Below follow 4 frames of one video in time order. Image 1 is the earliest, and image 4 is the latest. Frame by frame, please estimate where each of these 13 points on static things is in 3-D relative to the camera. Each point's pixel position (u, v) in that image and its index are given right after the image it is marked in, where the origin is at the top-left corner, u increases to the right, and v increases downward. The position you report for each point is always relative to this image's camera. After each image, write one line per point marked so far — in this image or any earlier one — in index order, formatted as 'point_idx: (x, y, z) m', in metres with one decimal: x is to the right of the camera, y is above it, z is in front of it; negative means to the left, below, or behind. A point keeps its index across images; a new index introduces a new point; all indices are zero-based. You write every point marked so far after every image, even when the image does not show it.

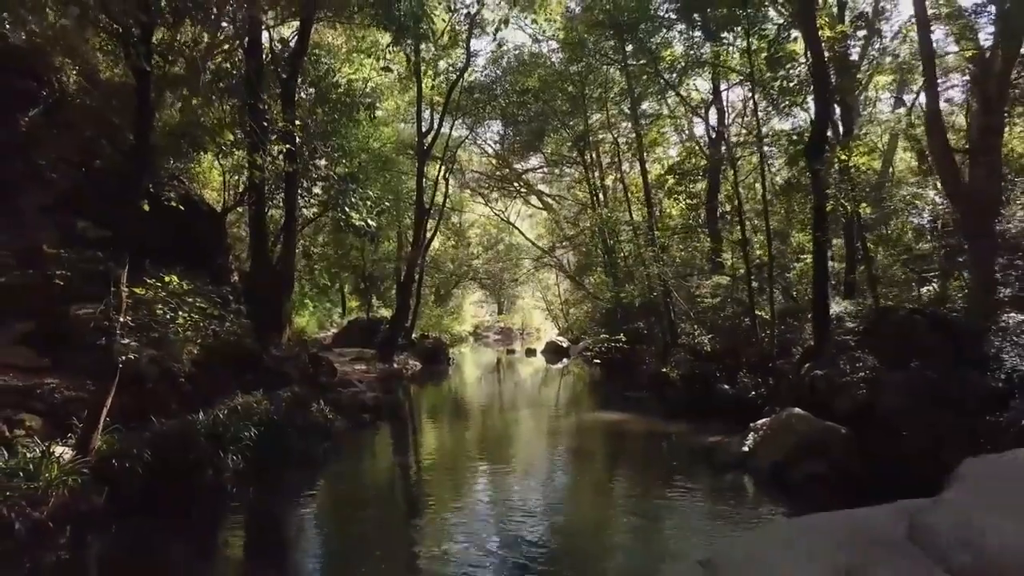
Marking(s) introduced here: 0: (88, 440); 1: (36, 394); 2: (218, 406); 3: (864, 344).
0: (-4.4, -1.6, +7.4) m
1: (-5.3, -1.2, +7.9) m
2: (-4.0, -1.6, +9.8) m
3: (+5.1, -0.8, +10.6) m
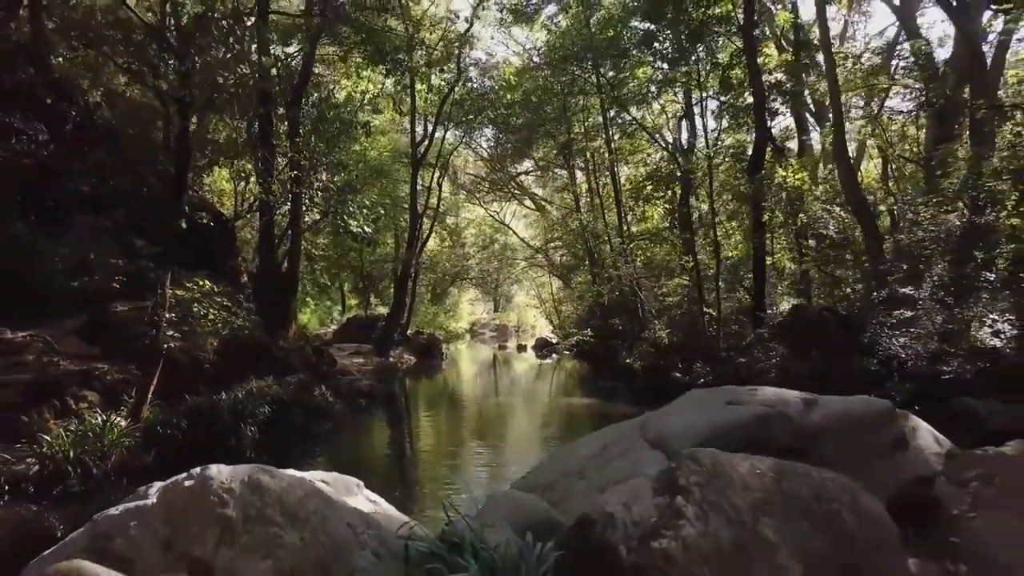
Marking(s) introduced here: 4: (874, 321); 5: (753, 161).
0: (-4.9, -1.6, +9.2) m
1: (-5.7, -1.2, +9.7) m
2: (-4.5, -1.6, +11.6) m
3: (+4.6, -0.9, +12.4) m
4: (+5.7, -0.6, +11.3) m
5: (+5.0, +2.6, +14.7) m
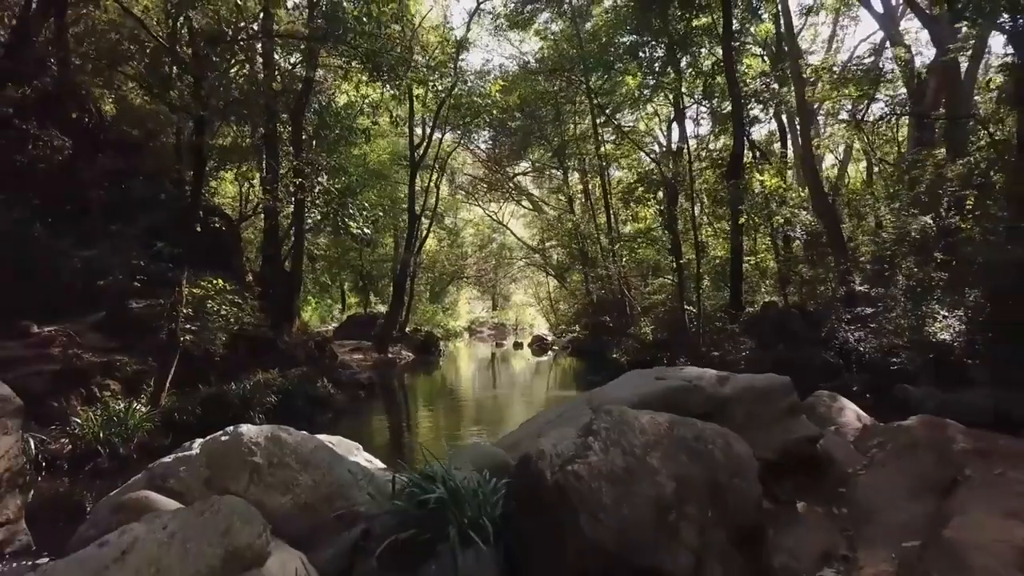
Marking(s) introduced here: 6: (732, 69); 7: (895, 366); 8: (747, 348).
0: (-5.0, -1.6, +10.1) m
1: (-5.9, -1.2, +10.6) m
2: (-4.7, -1.6, +12.5) m
3: (+4.4, -0.8, +13.3) m
4: (+5.5, -0.5, +12.1) m
5: (+4.8, +2.7, +15.6) m
6: (+5.0, +5.0, +16.2) m
7: (+5.7, -1.2, +10.5) m
8: (+4.3, -1.1, +12.8) m
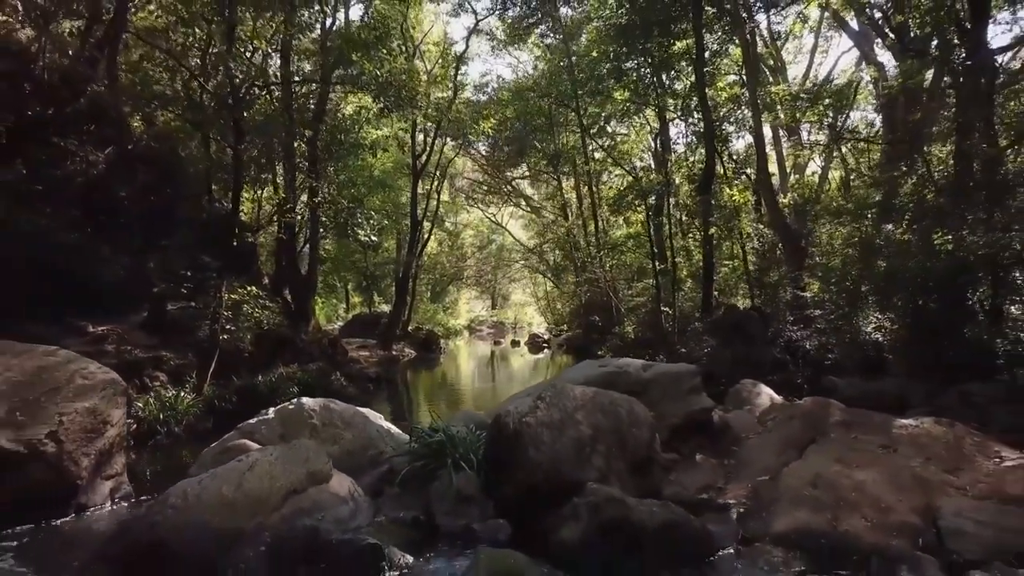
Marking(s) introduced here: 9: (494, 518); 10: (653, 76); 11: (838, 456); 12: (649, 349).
0: (-5.2, -1.7, +11.8) m
1: (-6.1, -1.2, +12.3) m
2: (-4.9, -1.7, +14.2) m
3: (+4.3, -0.9, +15.0) m
4: (+5.4, -0.6, +13.9) m
5: (+4.7, +2.6, +17.3) m
6: (+4.9, +4.9, +17.9) m
7: (+5.5, -1.3, +12.2) m
8: (+4.1, -1.2, +14.5) m
9: (-0.1, -2.0, +5.9) m
10: (+3.9, +5.8, +19.6) m
11: (+2.7, -1.4, +5.9) m
12: (+3.5, -1.6, +18.4) m
